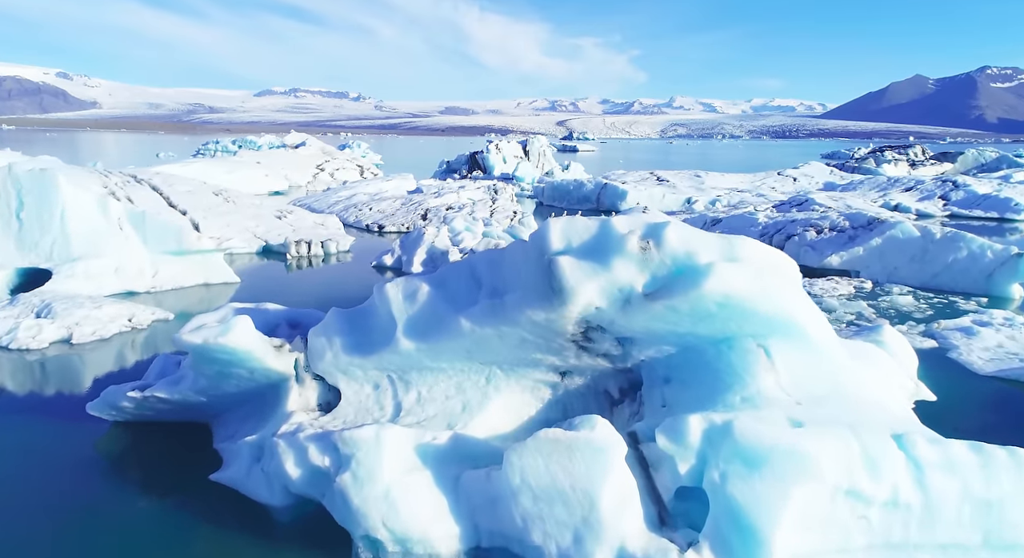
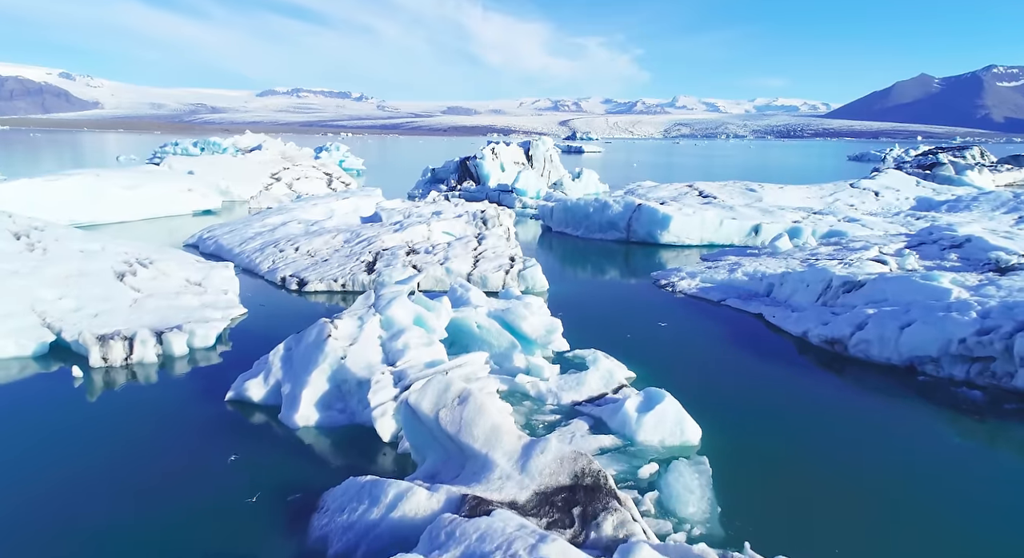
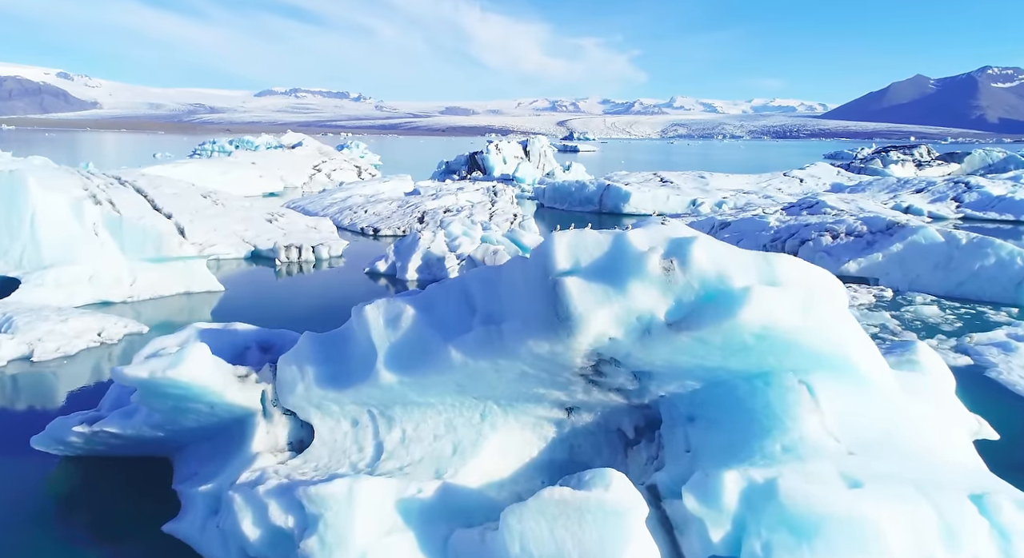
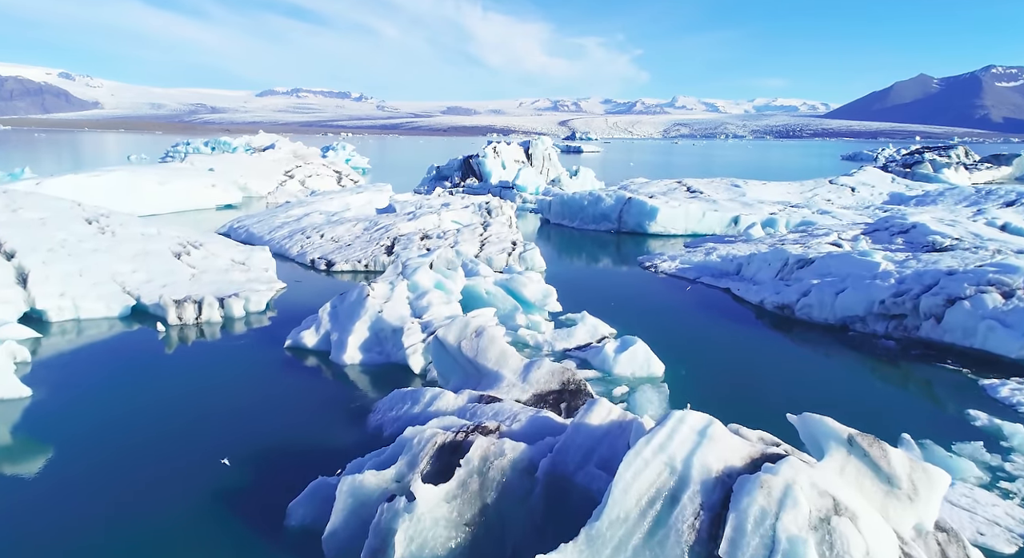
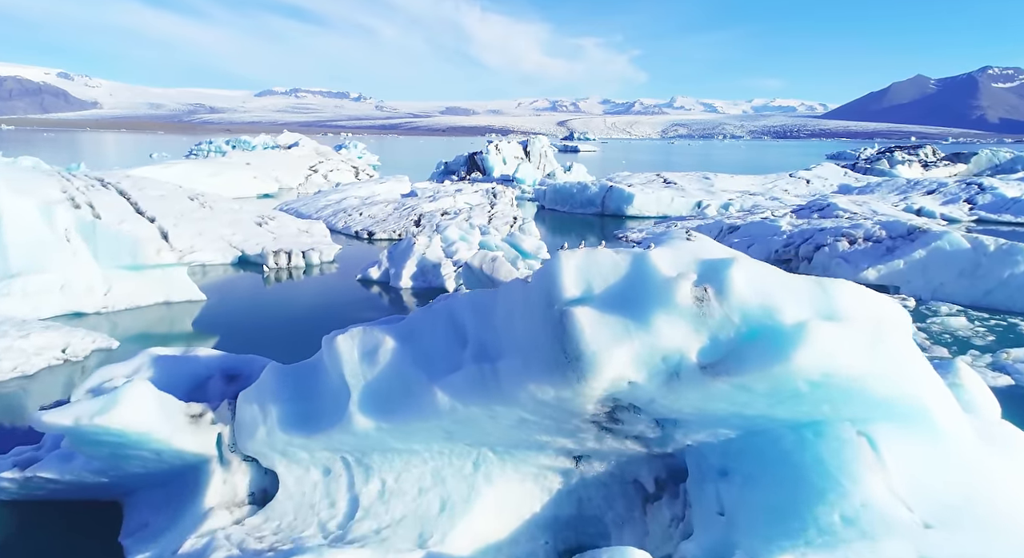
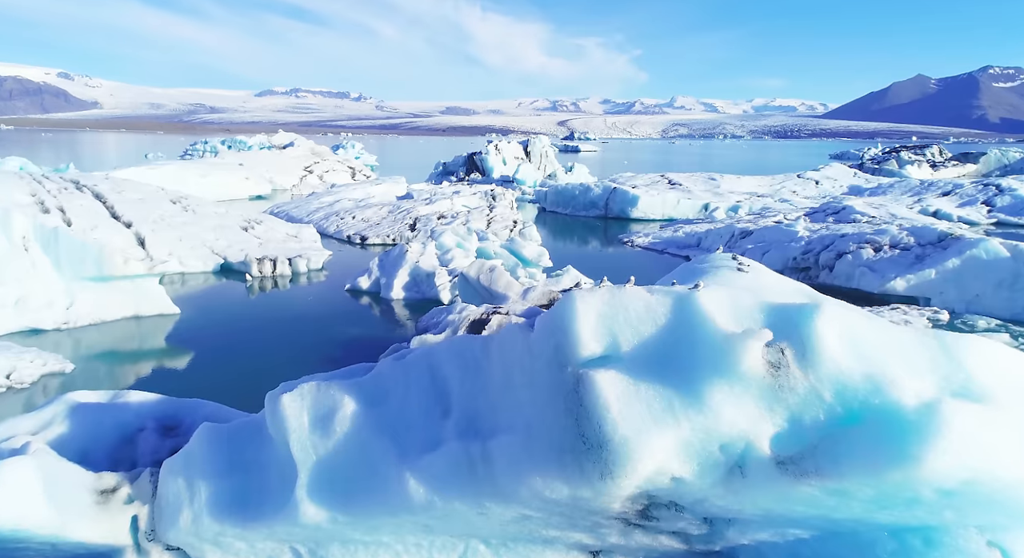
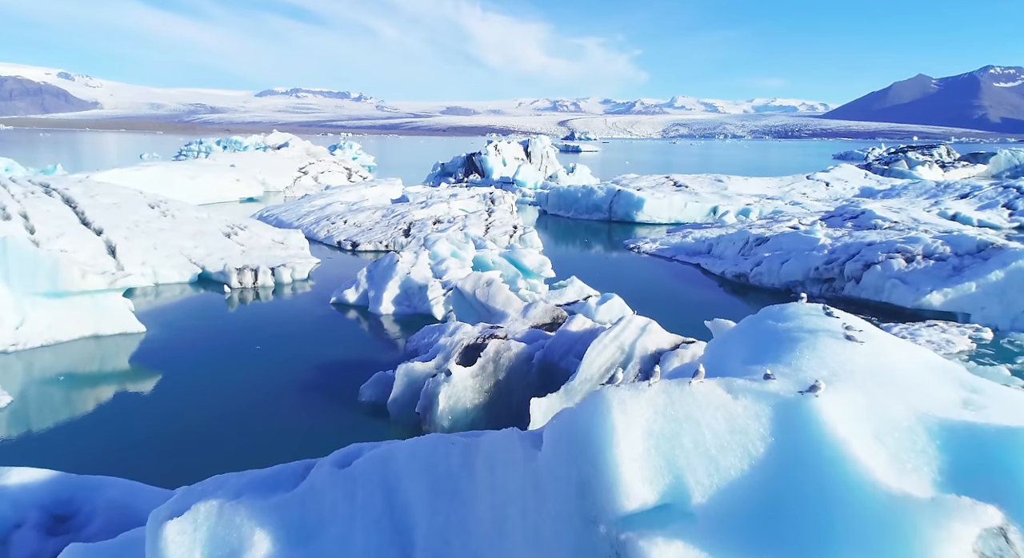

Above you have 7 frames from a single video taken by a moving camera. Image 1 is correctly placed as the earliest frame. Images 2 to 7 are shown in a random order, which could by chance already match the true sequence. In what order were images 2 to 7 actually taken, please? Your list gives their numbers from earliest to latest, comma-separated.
3, 5, 6, 7, 4, 2
